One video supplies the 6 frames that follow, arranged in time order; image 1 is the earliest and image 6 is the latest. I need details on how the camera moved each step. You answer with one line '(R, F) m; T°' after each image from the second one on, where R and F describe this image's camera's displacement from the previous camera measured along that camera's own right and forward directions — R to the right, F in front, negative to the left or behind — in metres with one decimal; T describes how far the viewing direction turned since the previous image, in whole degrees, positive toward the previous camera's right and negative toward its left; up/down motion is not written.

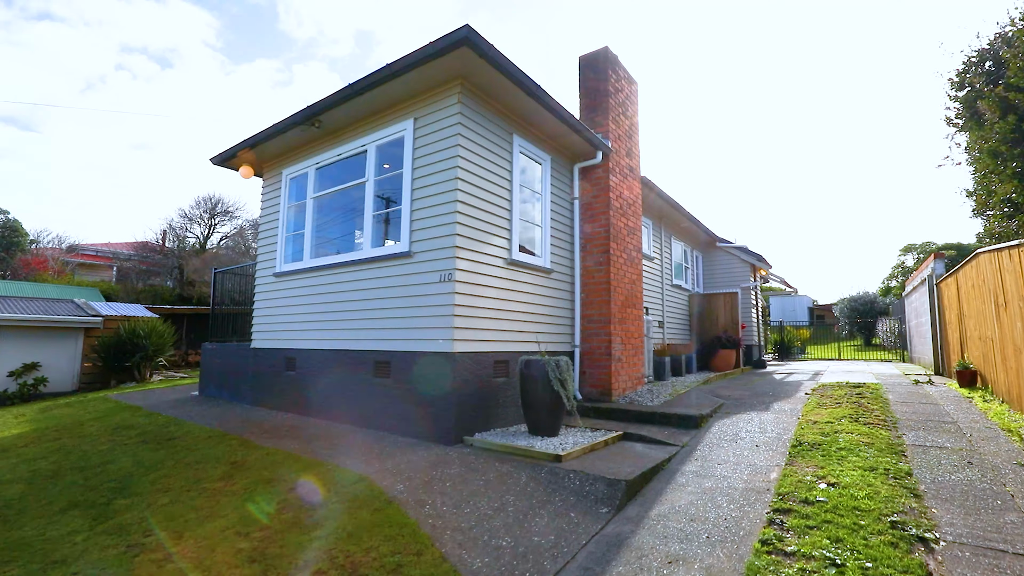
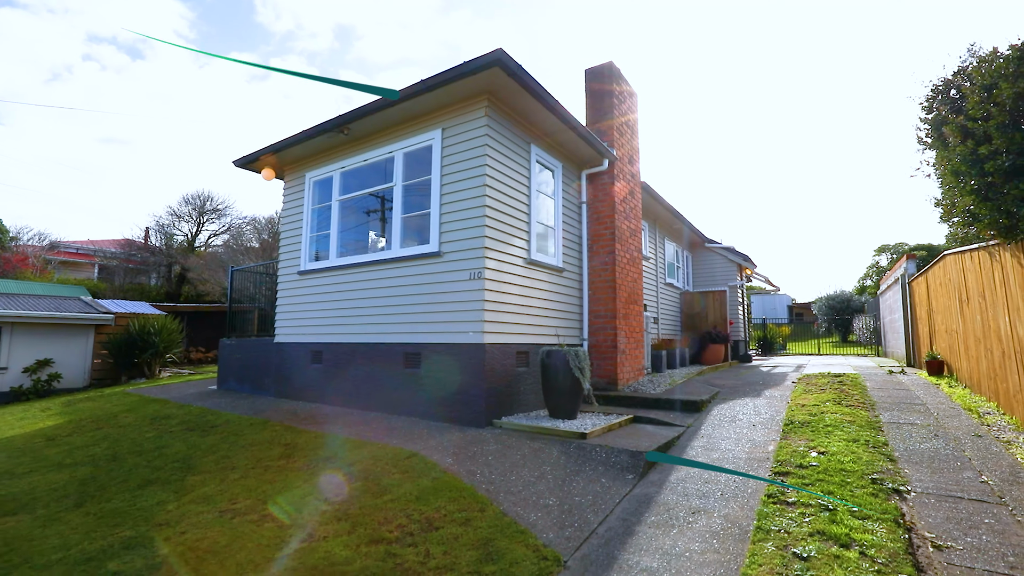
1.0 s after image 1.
(-0.4, -0.5) m; +2°
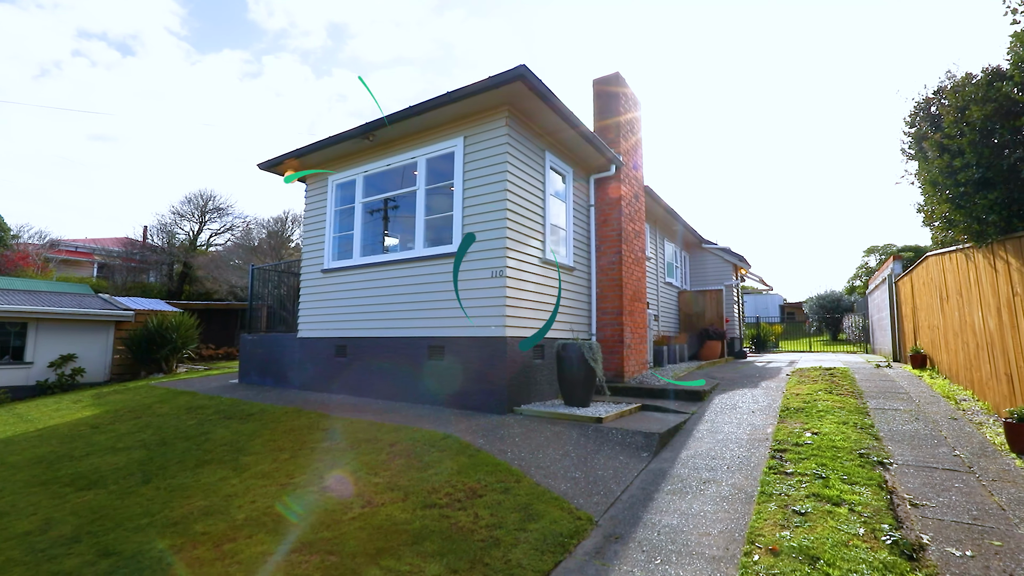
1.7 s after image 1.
(-0.3, -0.4) m; +1°
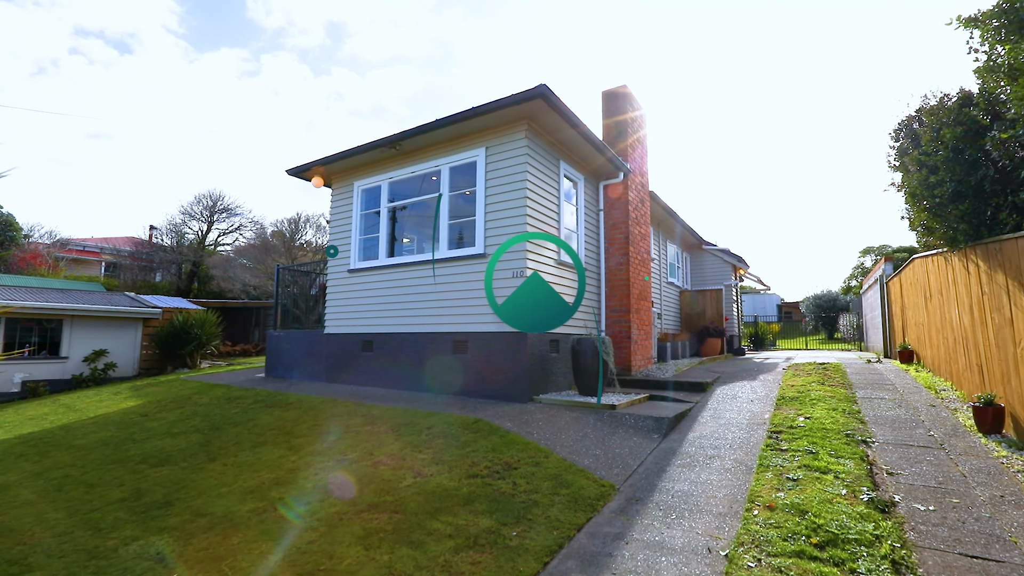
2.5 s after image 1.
(-0.3, -0.5) m; 0°
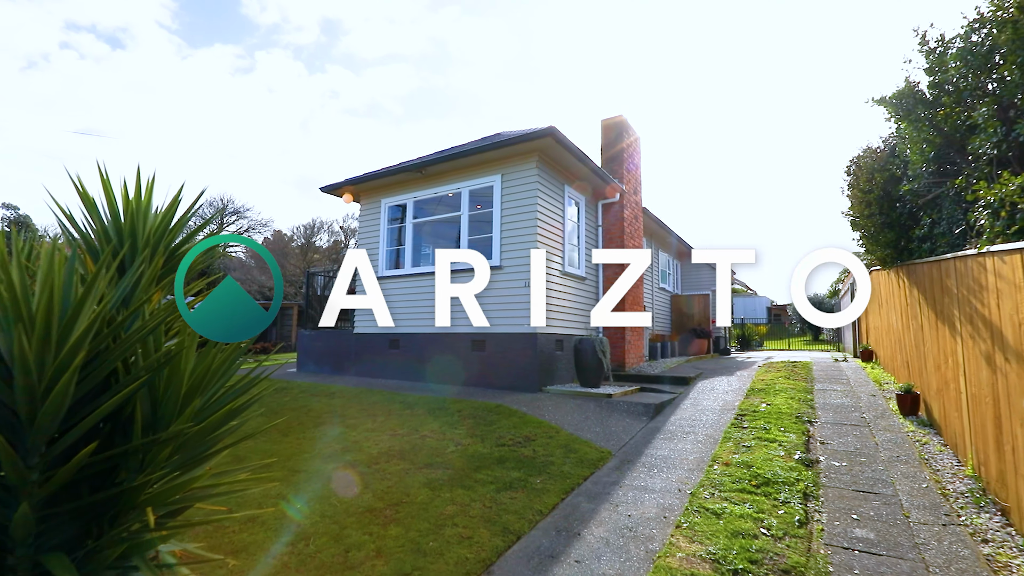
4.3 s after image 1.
(-0.3, -1.1) m; +1°
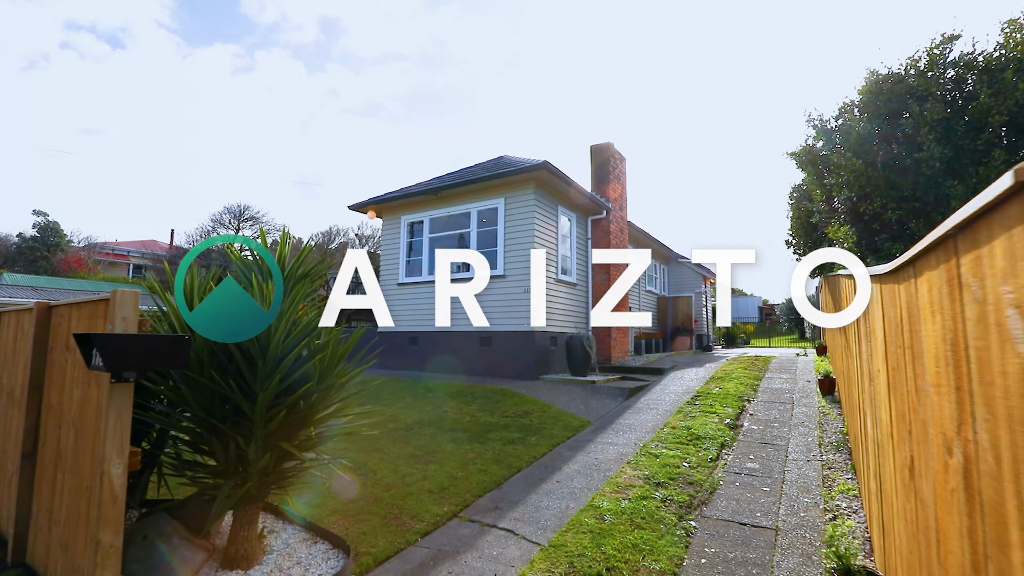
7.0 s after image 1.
(0.0, -1.5) m; 0°
